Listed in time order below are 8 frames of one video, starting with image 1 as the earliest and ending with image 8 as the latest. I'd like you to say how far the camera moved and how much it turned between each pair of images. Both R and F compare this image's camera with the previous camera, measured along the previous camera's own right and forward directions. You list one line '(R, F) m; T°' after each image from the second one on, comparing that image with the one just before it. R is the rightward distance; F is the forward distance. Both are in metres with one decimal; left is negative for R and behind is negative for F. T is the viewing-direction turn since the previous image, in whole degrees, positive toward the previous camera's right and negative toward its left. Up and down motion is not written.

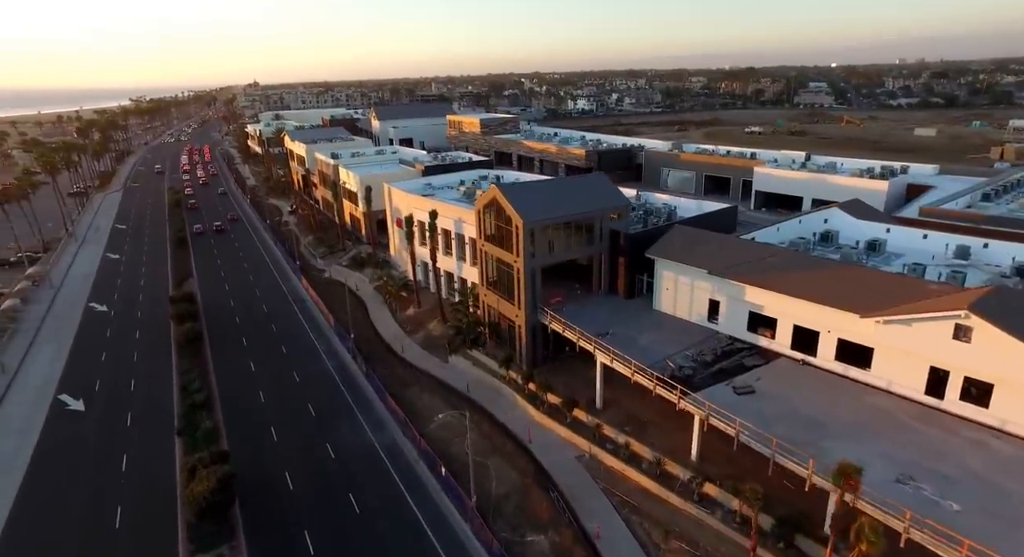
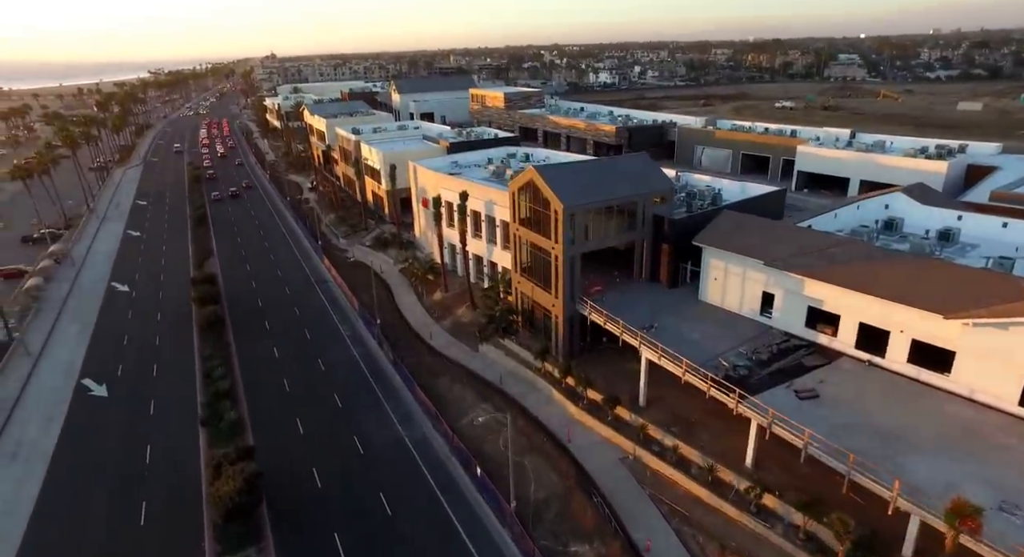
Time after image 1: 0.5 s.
(-1.4, +2.2) m; -2°
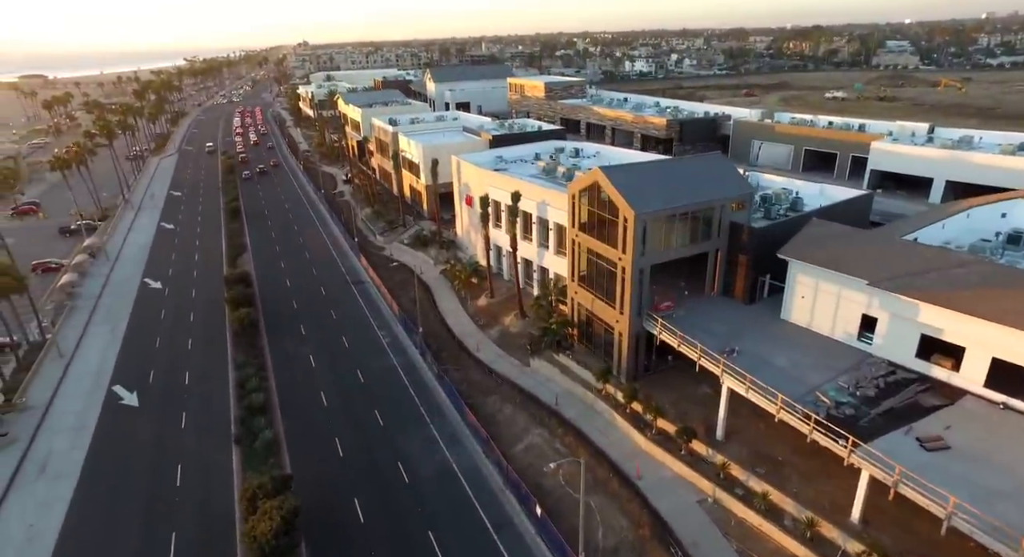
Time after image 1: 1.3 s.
(-2.1, +3.5) m; -3°
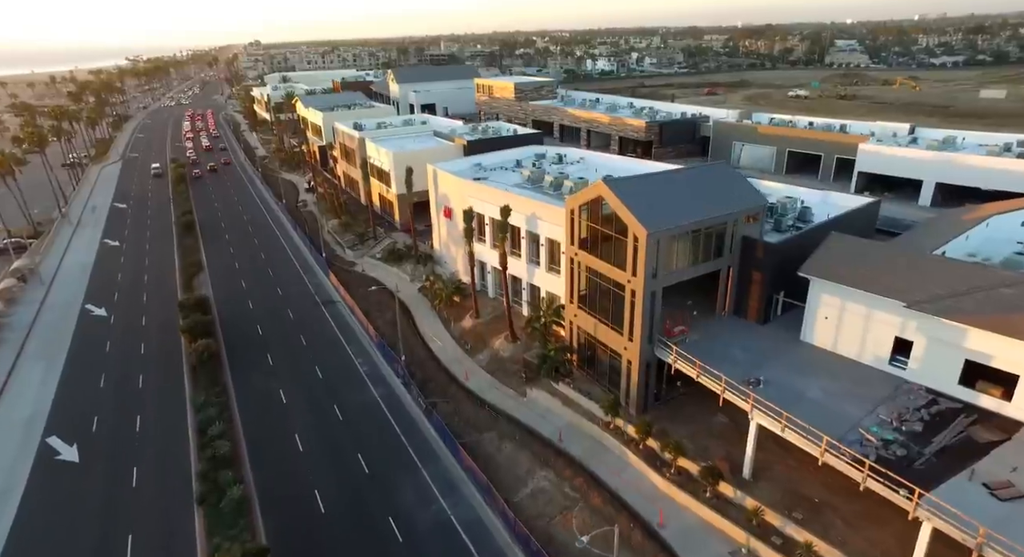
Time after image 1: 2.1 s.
(-1.9, +3.5) m; +4°
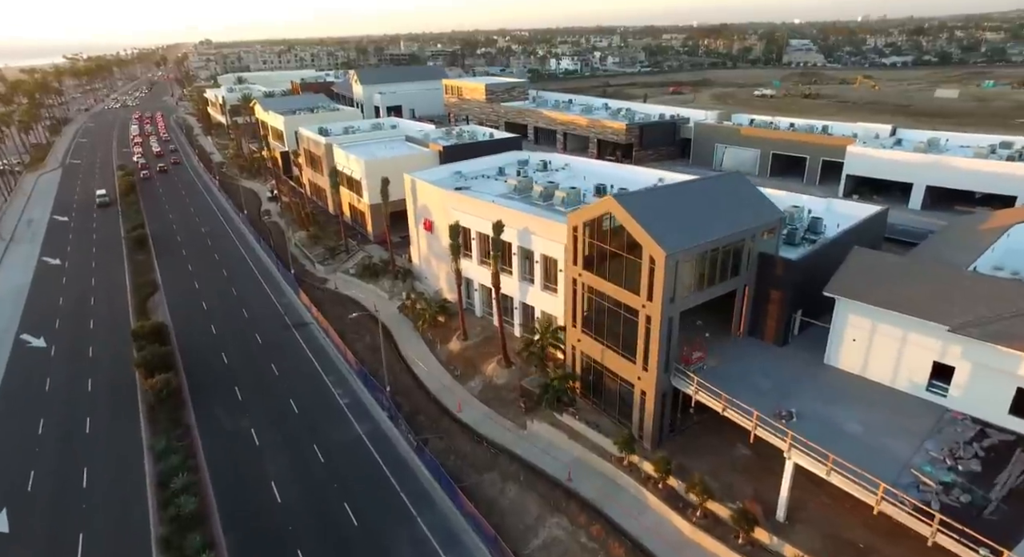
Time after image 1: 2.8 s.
(-1.9, +3.2) m; +4°
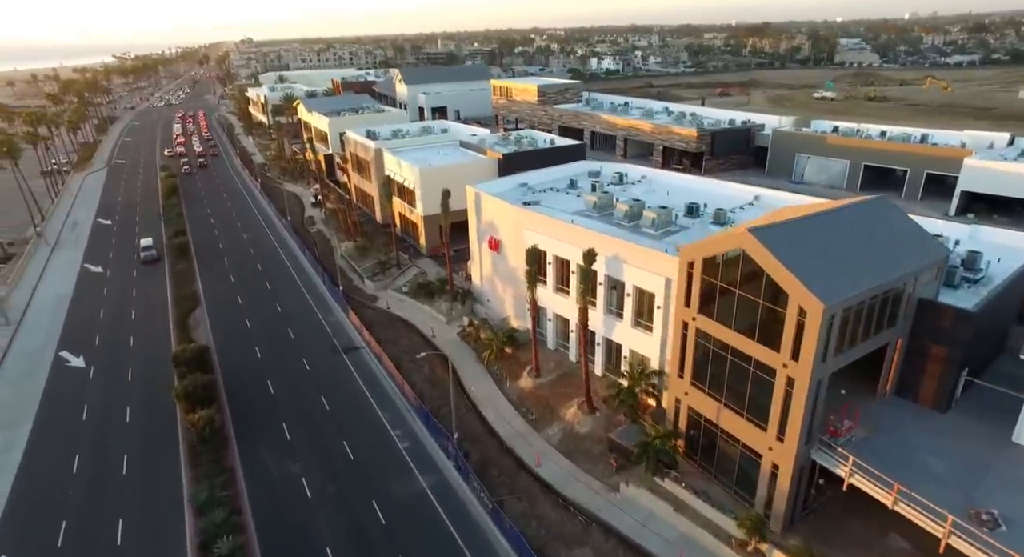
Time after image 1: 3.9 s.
(-3.5, +4.7) m; -3°
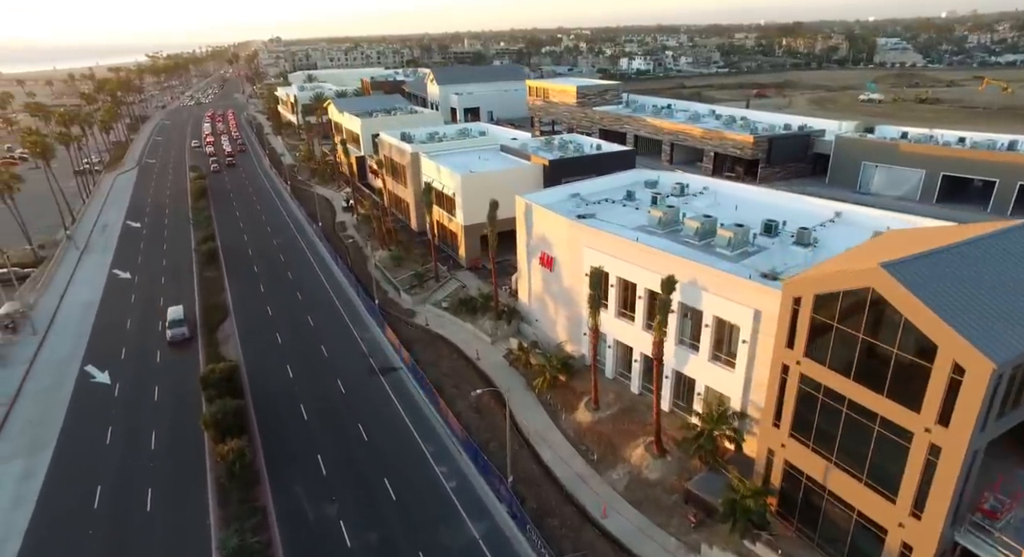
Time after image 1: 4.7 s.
(-2.3, +3.4) m; -2°
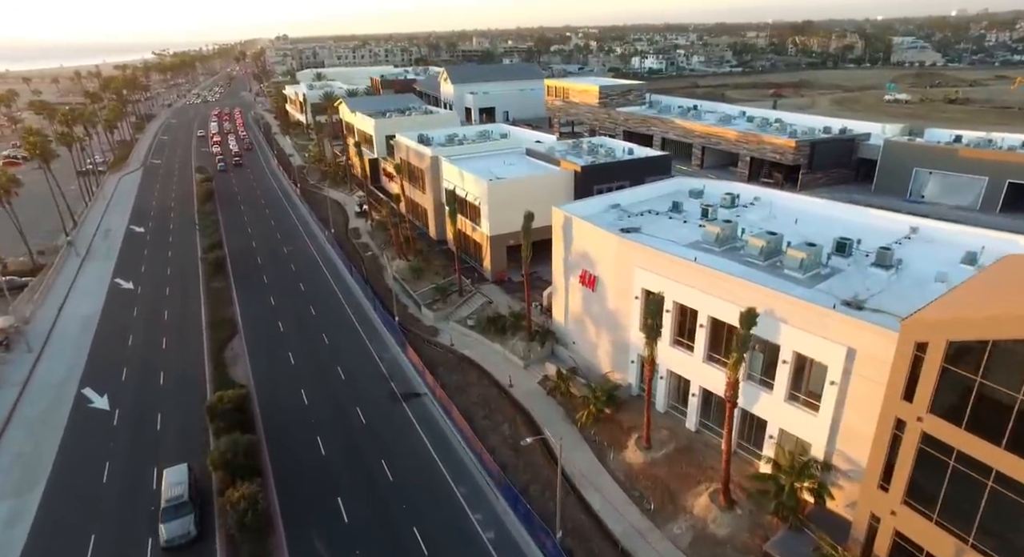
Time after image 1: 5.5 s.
(-2.1, +3.6) m; 0°
